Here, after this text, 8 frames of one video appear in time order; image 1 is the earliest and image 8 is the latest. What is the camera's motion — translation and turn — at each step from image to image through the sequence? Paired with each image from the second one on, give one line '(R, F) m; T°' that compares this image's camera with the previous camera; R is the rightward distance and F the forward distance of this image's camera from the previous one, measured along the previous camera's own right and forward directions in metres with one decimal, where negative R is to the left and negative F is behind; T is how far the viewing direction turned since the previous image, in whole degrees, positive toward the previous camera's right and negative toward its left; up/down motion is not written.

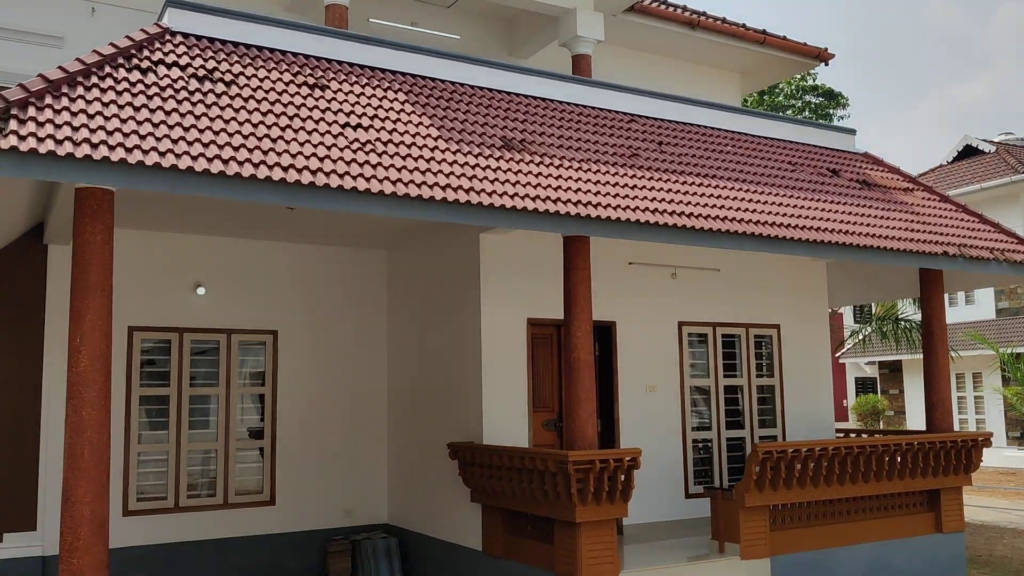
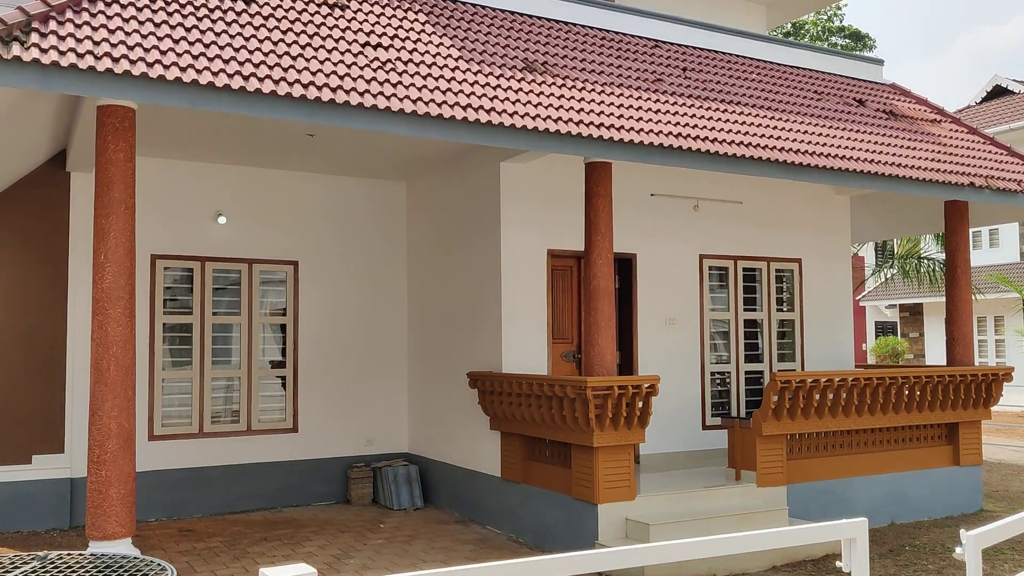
(0.0, 0.0) m; -1°
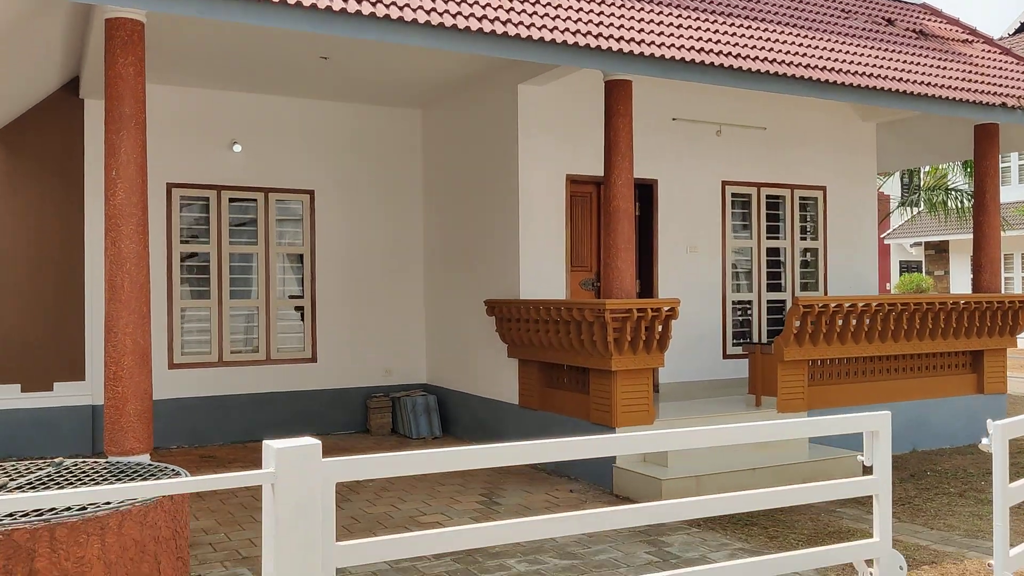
(0.0, +0.1) m; -1°
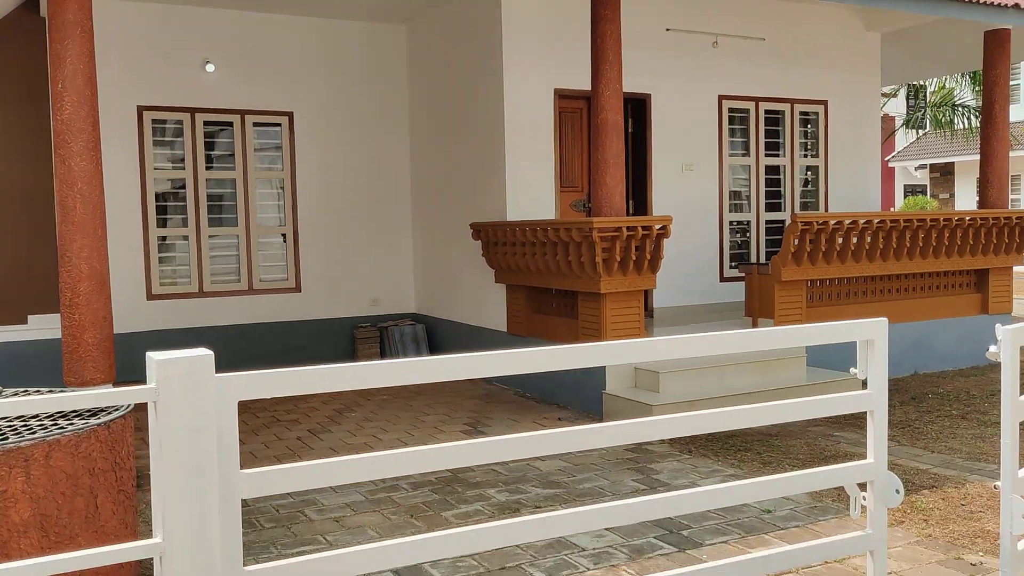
(+0.1, +0.3) m; 0°
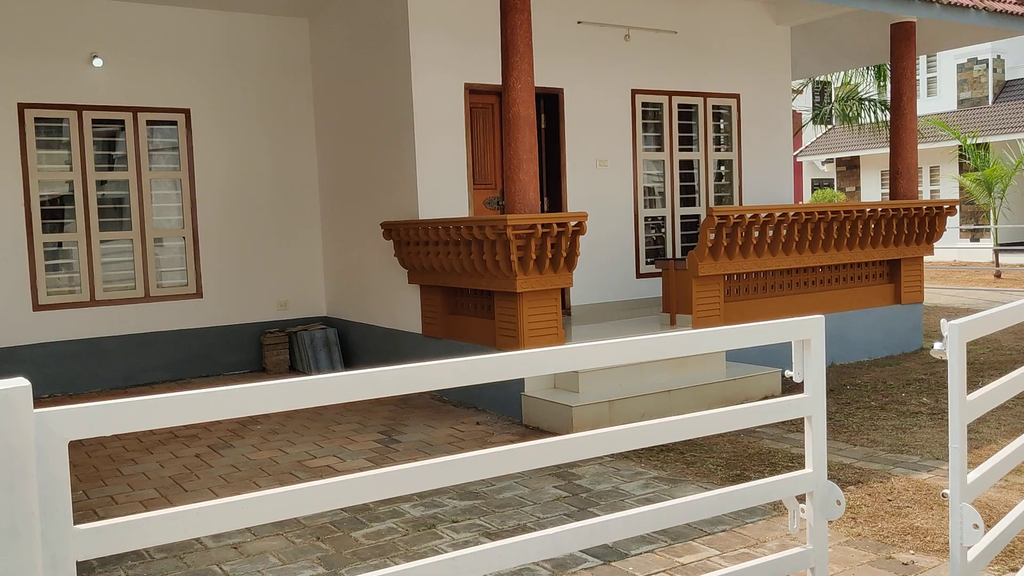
(0.0, +0.3) m; +5°
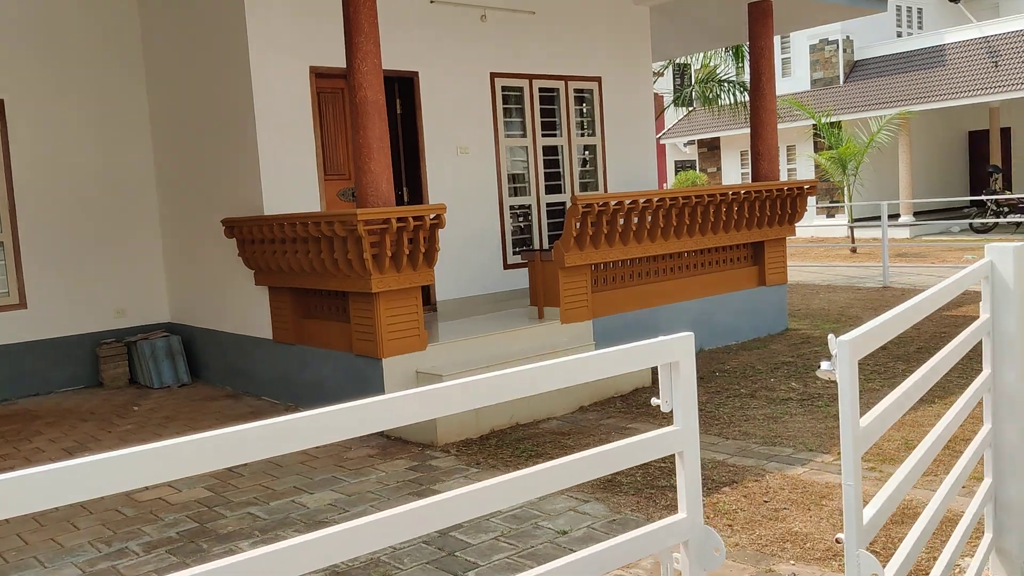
(+0.1, +0.4) m; +8°
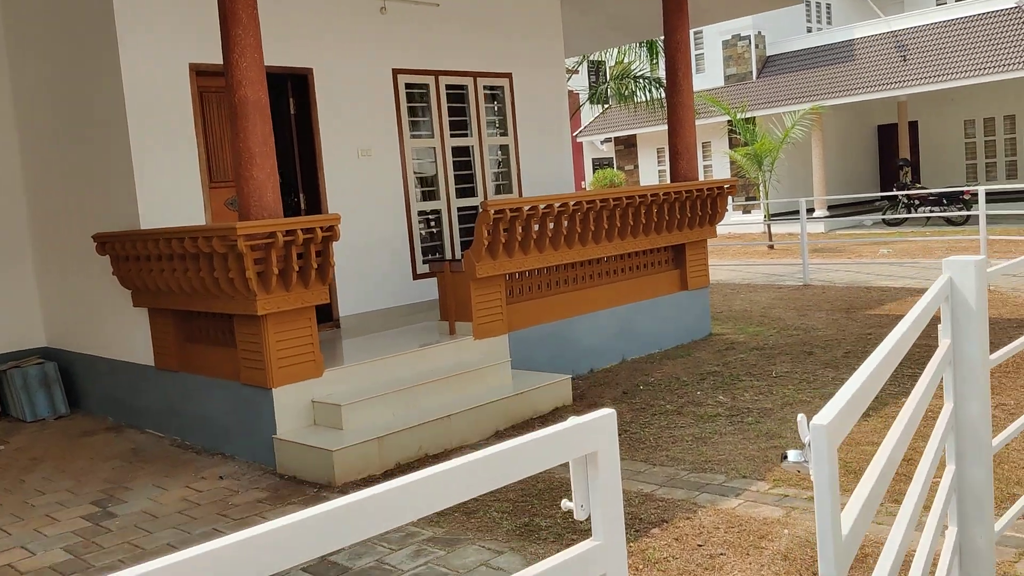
(+0.1, +0.5) m; +5°
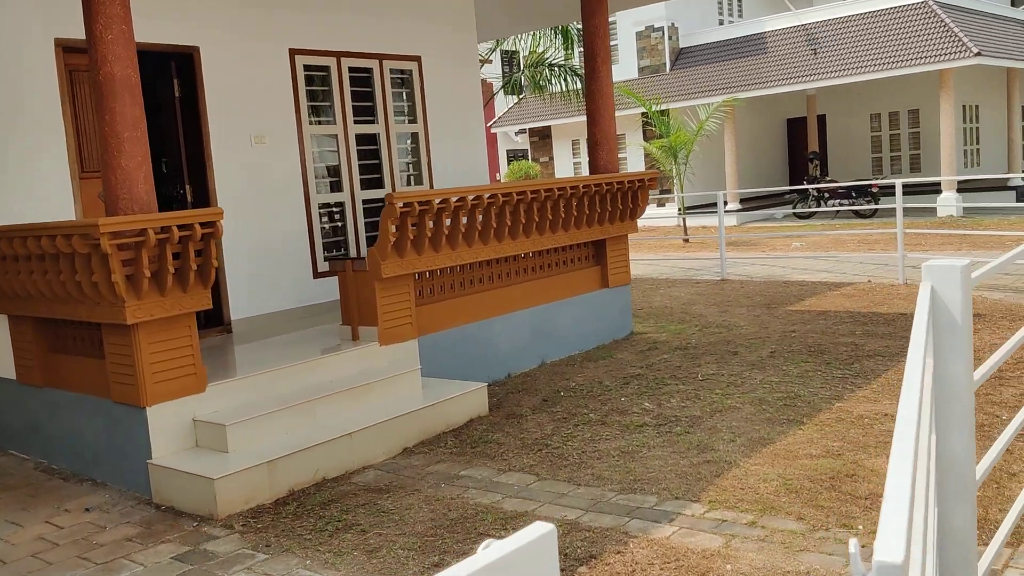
(0.0, +0.5) m; +5°
